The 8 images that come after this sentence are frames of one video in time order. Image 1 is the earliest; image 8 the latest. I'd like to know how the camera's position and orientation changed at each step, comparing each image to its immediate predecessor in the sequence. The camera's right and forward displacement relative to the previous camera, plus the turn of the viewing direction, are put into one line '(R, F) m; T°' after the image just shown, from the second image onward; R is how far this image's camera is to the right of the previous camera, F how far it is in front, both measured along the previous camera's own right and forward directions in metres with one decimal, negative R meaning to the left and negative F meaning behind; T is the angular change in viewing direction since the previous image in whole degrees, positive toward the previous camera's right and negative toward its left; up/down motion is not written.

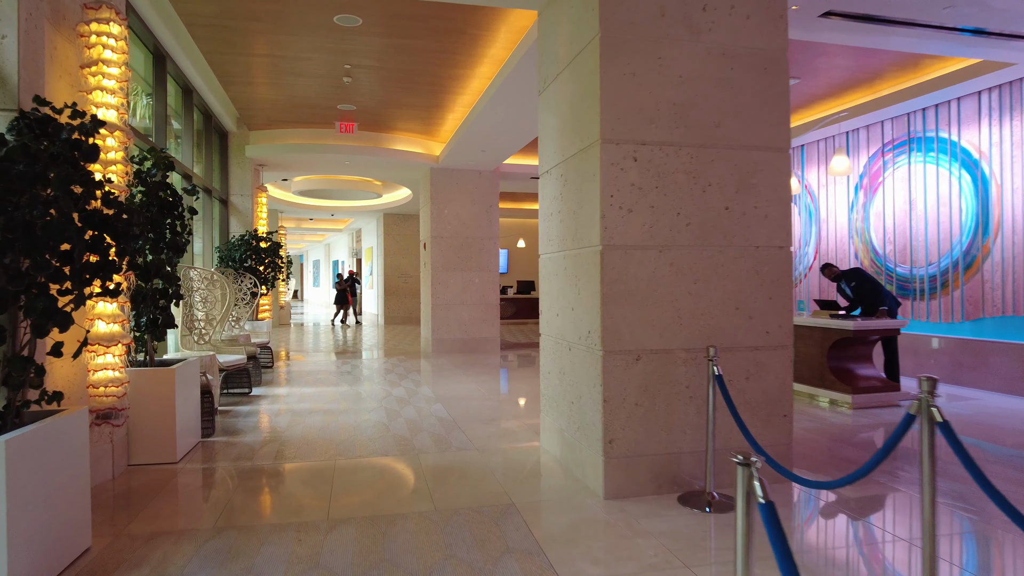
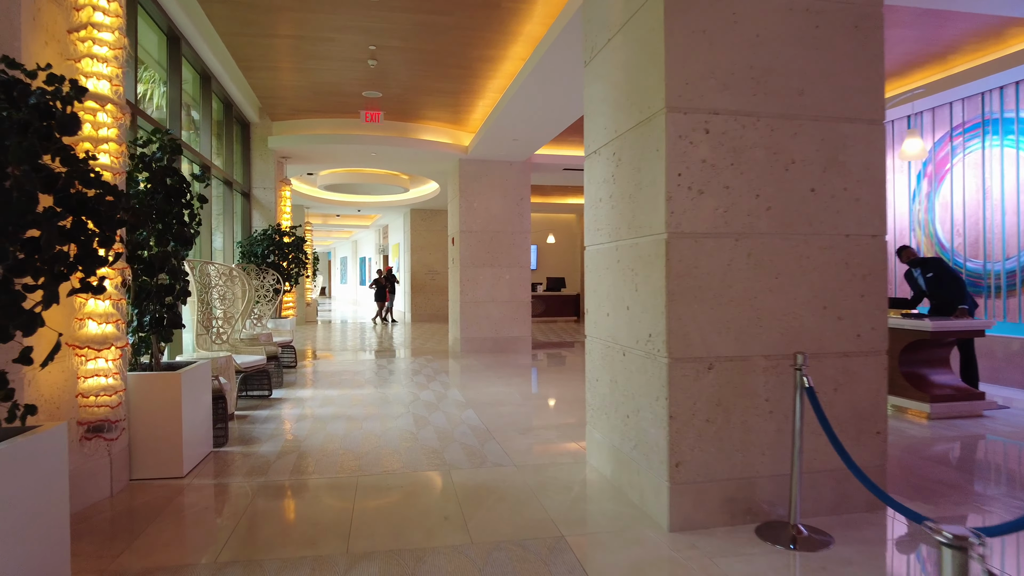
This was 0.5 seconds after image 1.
(-0.1, +0.4) m; -2°
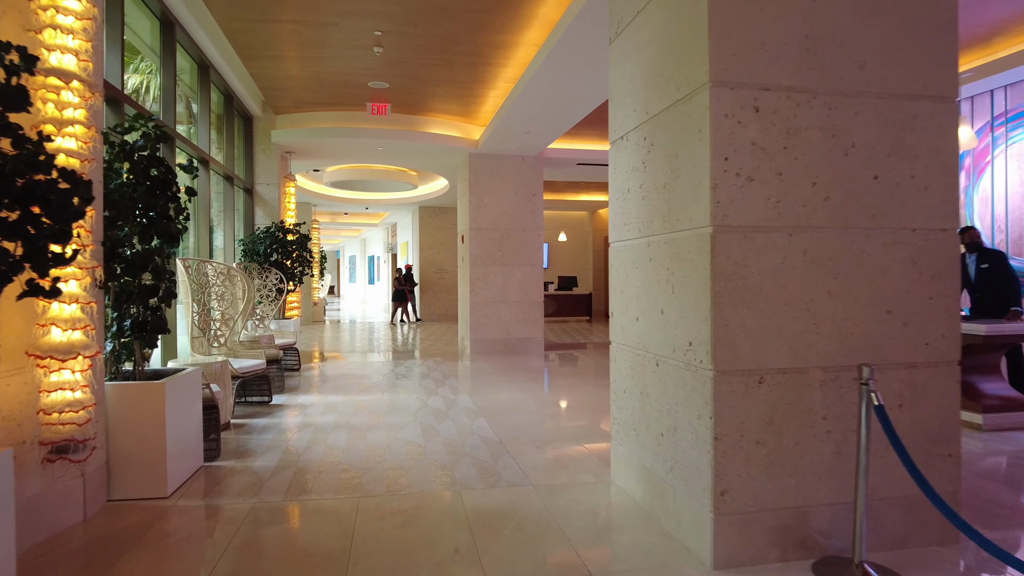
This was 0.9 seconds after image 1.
(0.0, +0.3) m; -1°
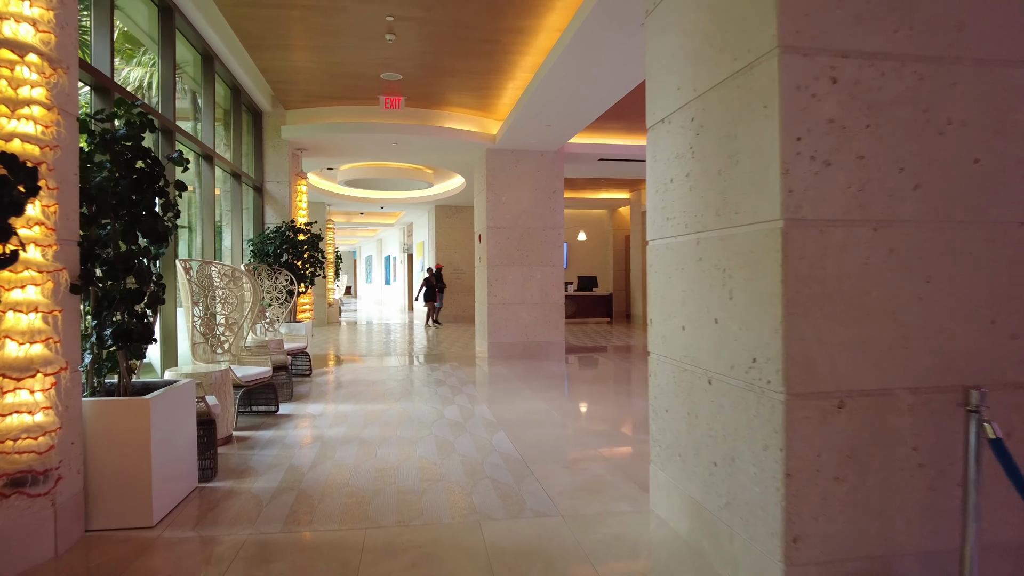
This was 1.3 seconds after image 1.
(0.0, +0.3) m; -1°
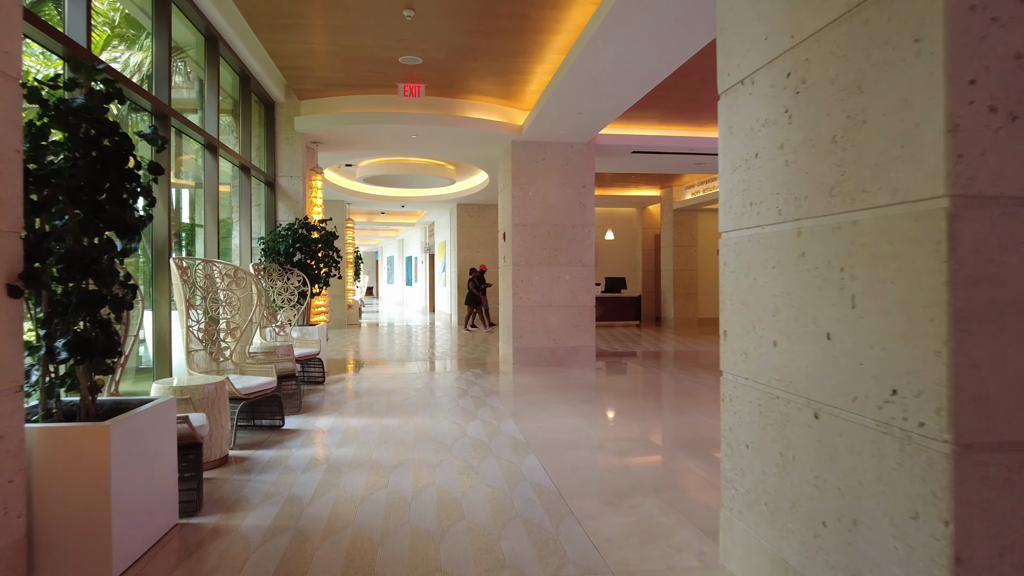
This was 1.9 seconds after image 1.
(-0.1, +0.5) m; -2°
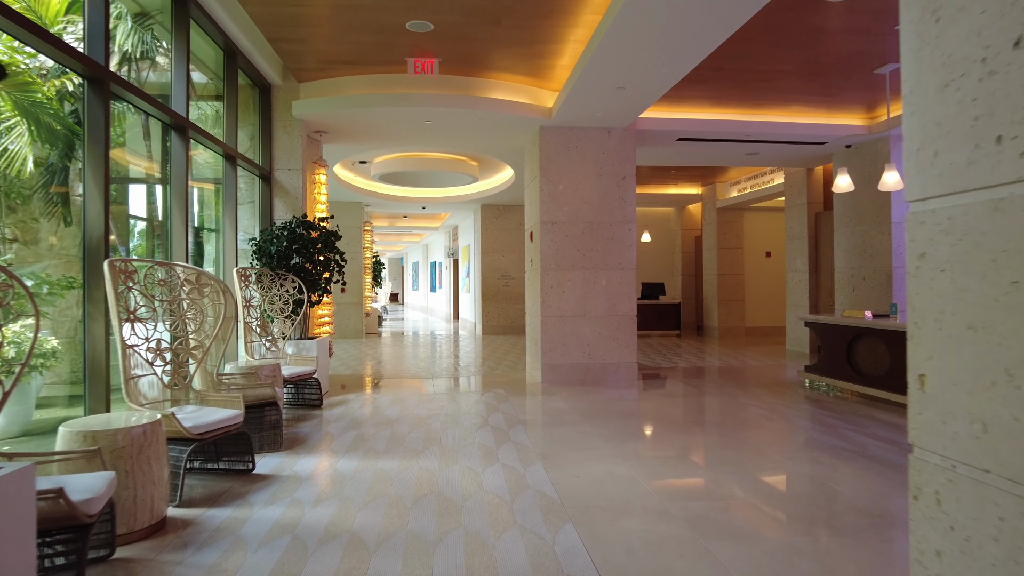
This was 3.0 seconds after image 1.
(0.0, +1.0) m; -2°
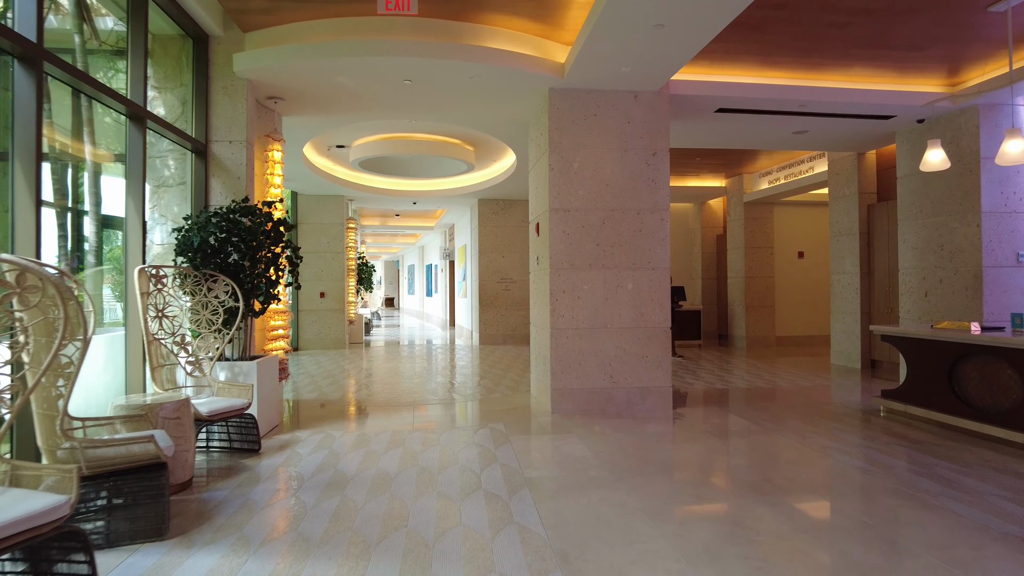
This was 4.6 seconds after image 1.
(0.0, +1.4) m; 0°
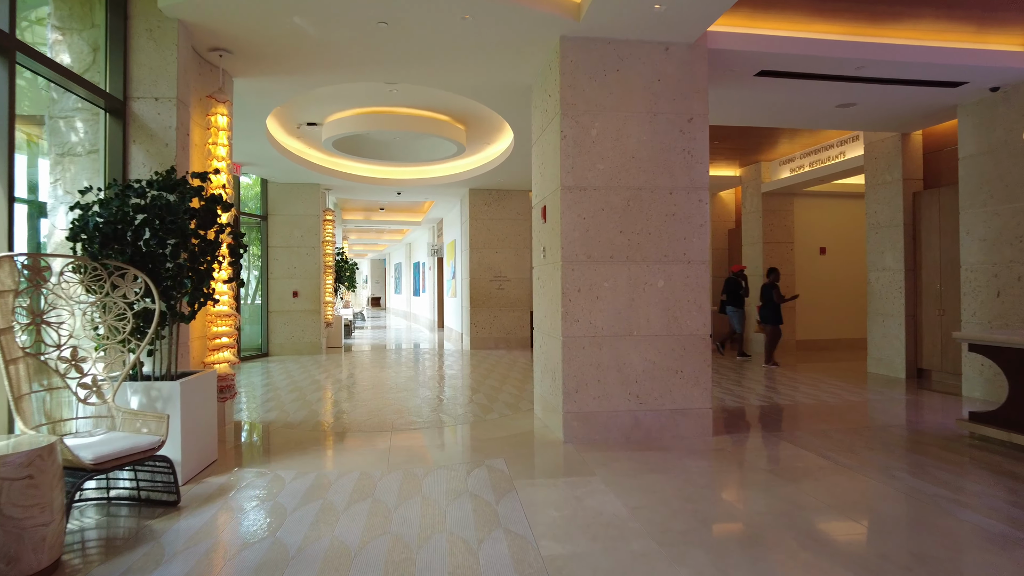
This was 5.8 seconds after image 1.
(-0.1, +1.0) m; +1°
